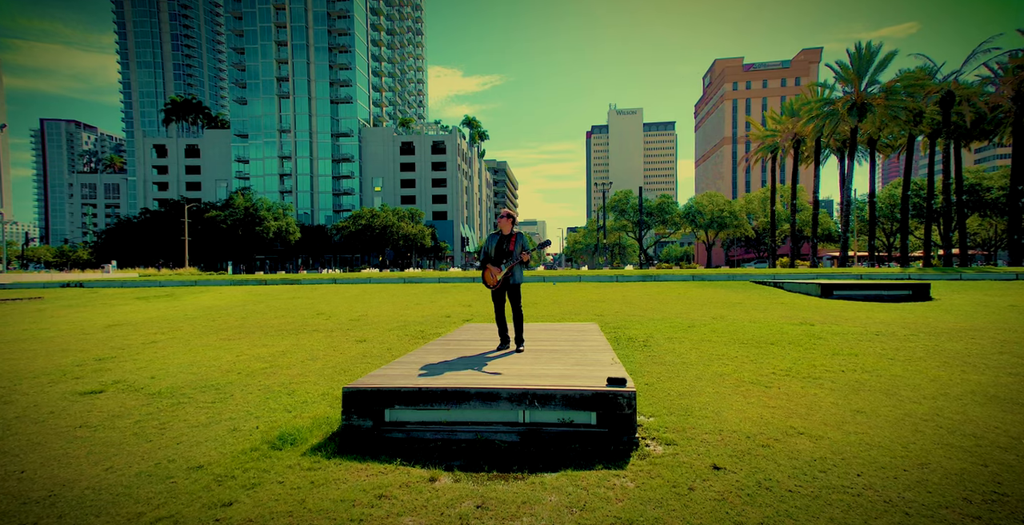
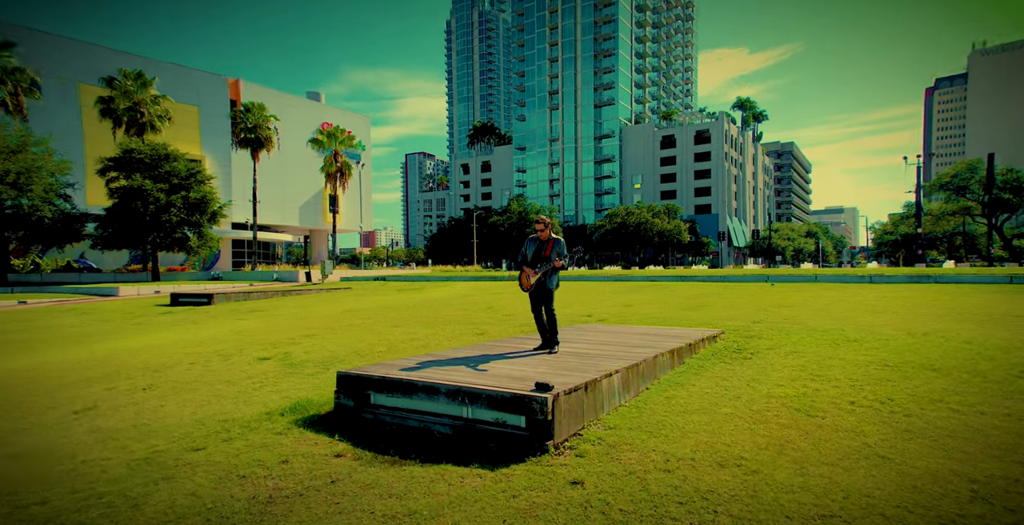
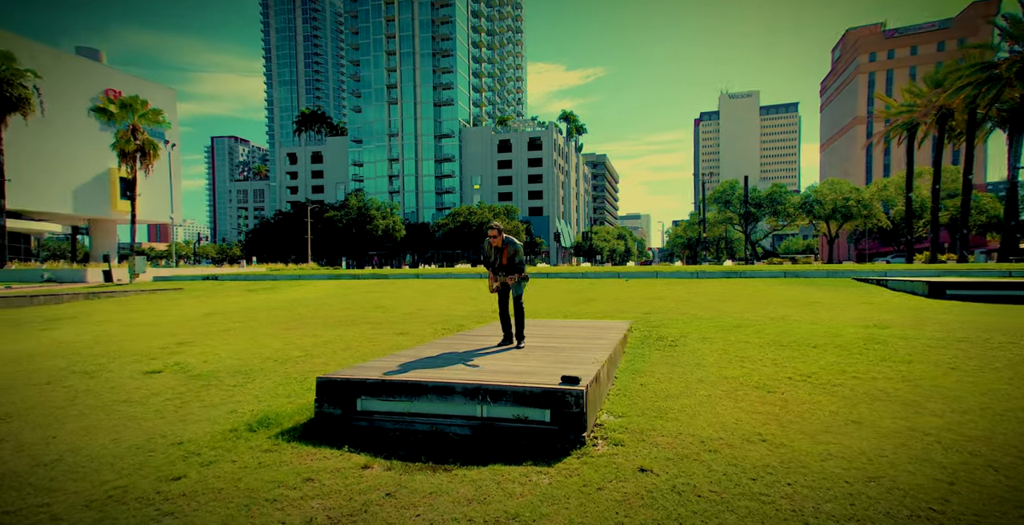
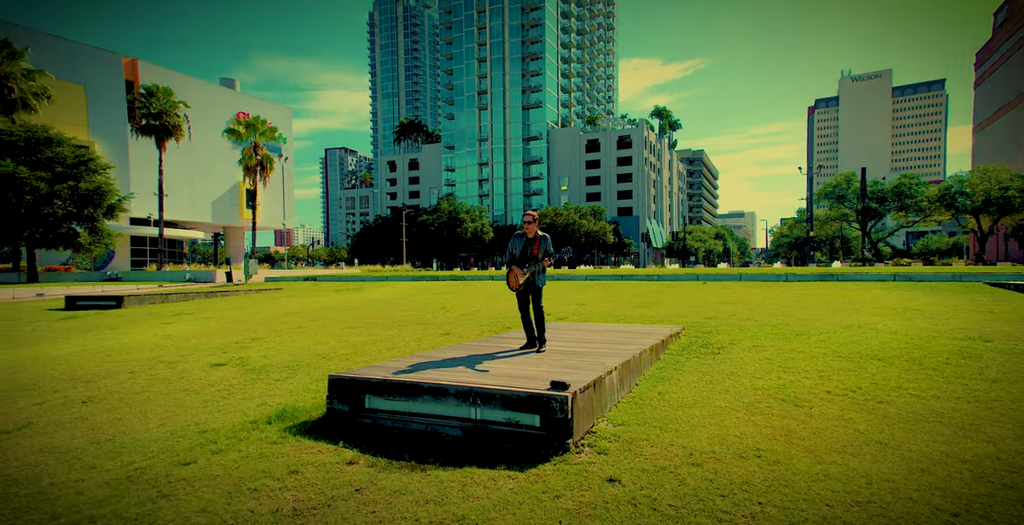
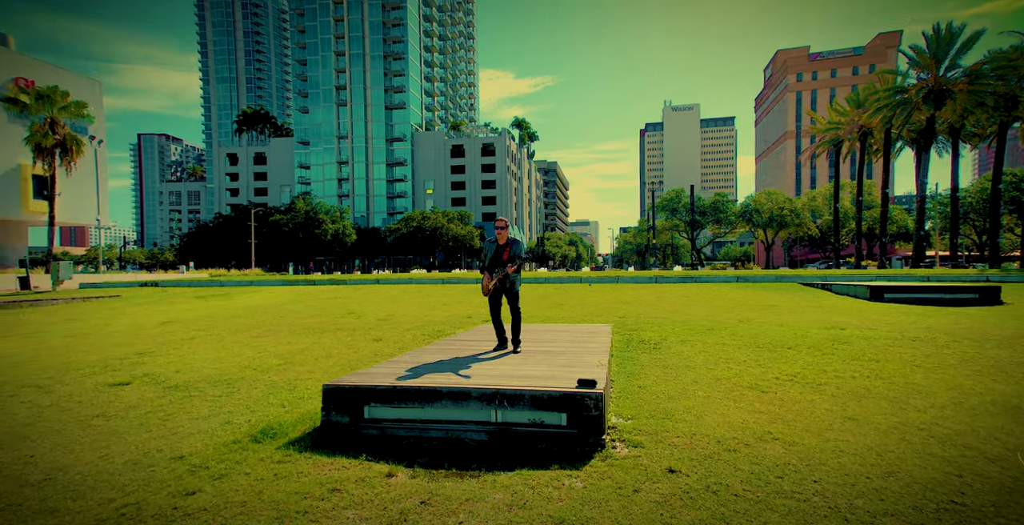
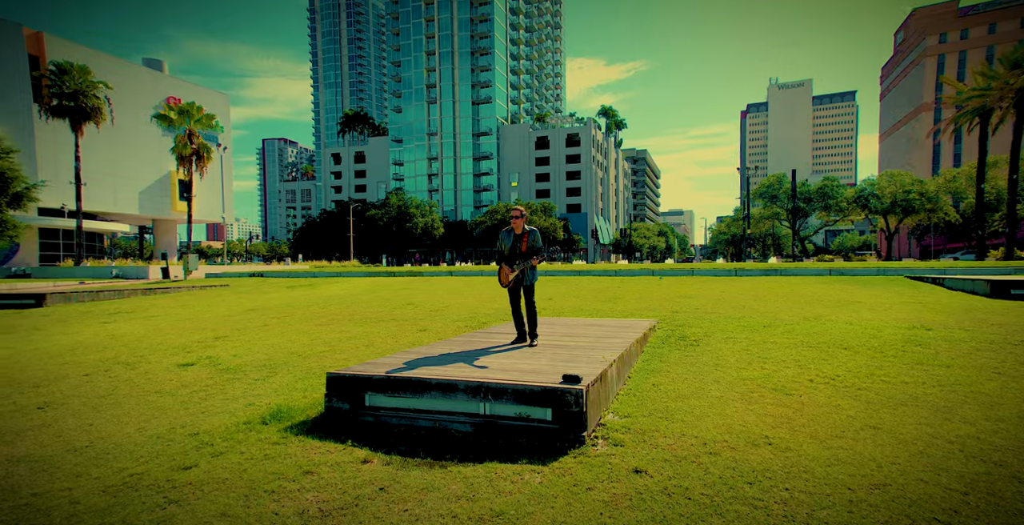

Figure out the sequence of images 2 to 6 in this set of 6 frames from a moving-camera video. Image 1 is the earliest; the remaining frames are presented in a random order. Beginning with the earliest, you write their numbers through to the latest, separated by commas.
5, 3, 6, 4, 2
